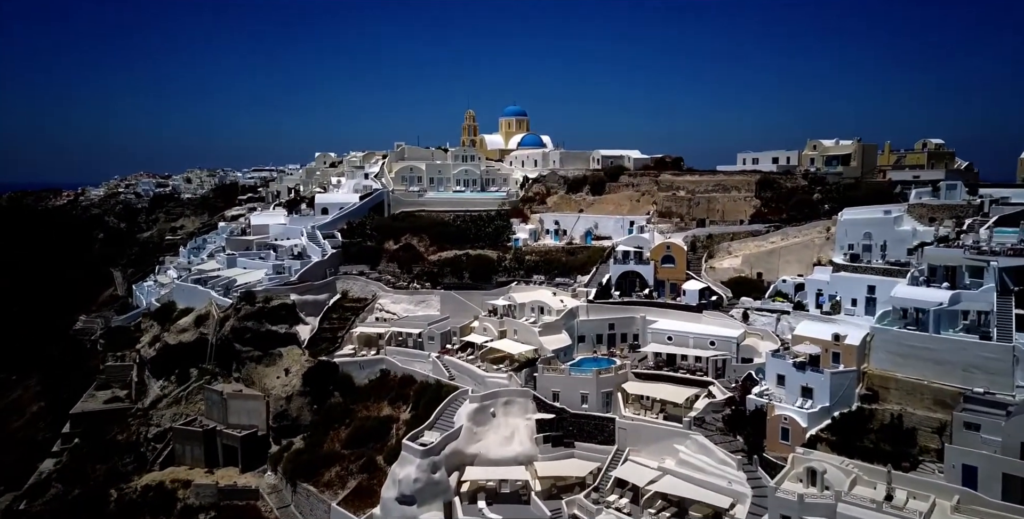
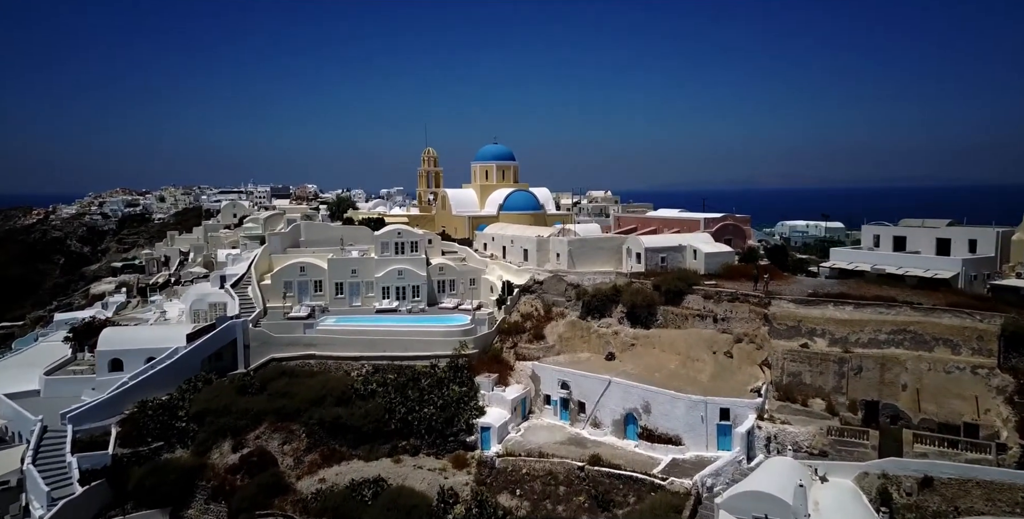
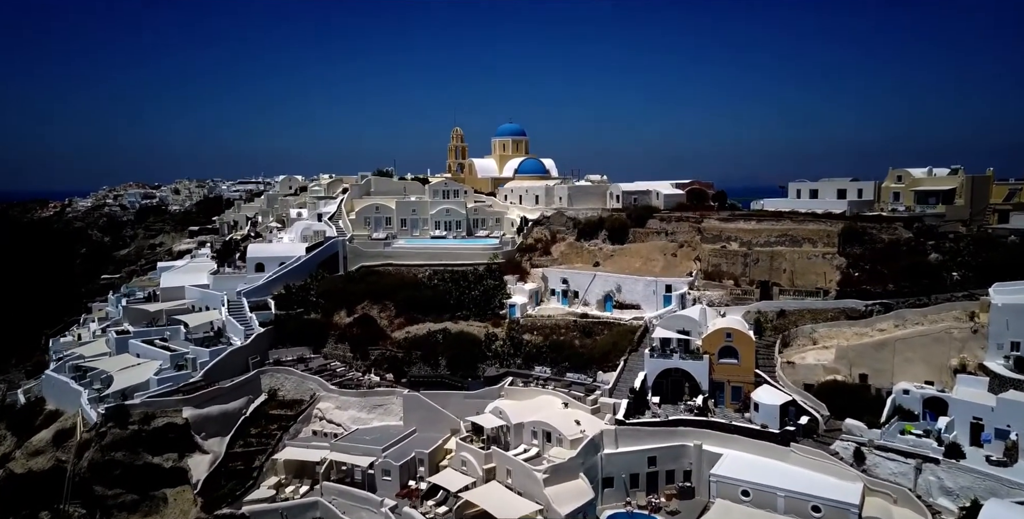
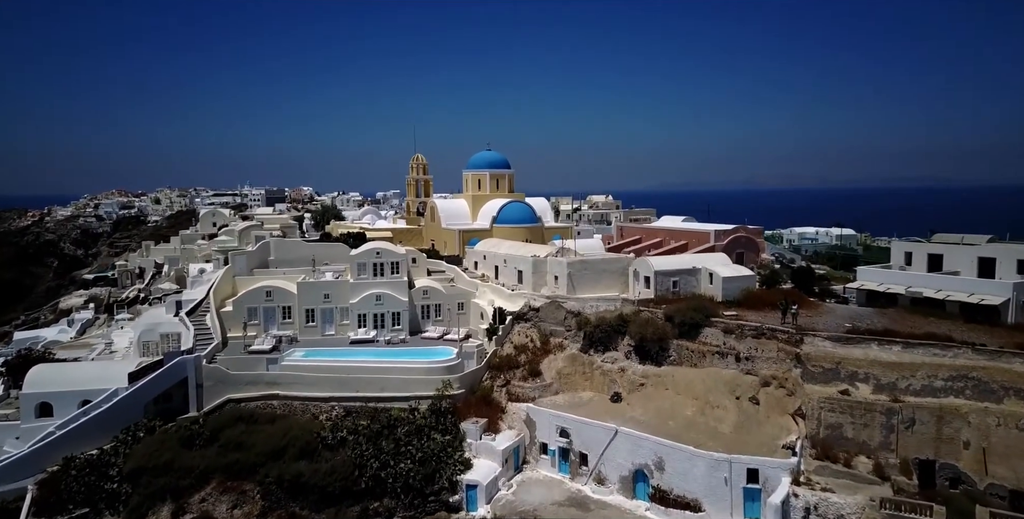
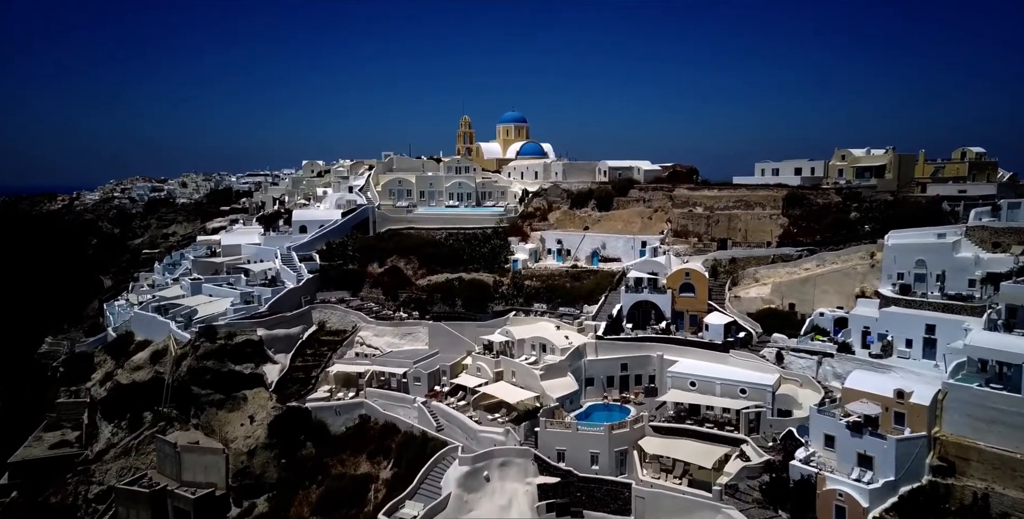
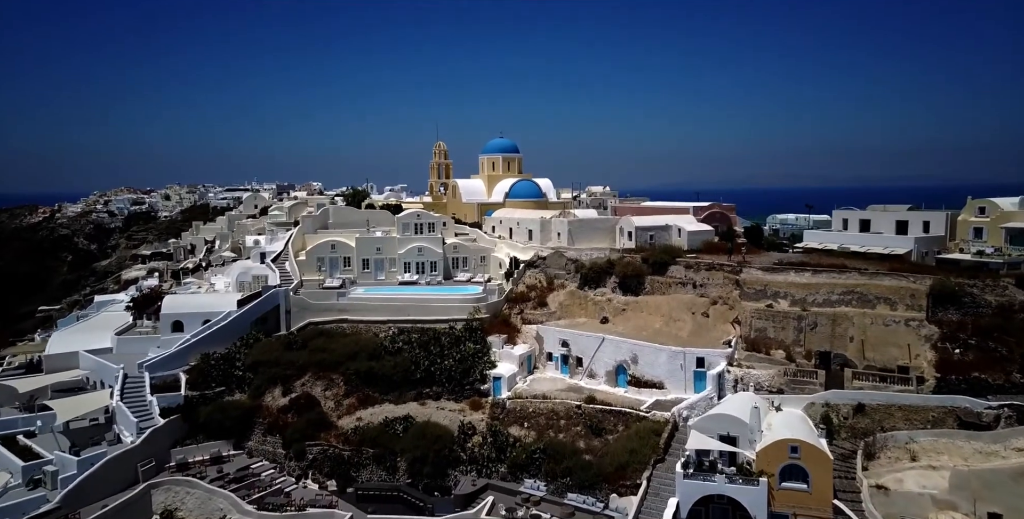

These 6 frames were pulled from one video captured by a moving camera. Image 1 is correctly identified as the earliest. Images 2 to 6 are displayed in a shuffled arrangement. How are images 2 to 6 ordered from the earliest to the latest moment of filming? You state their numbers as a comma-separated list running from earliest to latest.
5, 3, 6, 2, 4
